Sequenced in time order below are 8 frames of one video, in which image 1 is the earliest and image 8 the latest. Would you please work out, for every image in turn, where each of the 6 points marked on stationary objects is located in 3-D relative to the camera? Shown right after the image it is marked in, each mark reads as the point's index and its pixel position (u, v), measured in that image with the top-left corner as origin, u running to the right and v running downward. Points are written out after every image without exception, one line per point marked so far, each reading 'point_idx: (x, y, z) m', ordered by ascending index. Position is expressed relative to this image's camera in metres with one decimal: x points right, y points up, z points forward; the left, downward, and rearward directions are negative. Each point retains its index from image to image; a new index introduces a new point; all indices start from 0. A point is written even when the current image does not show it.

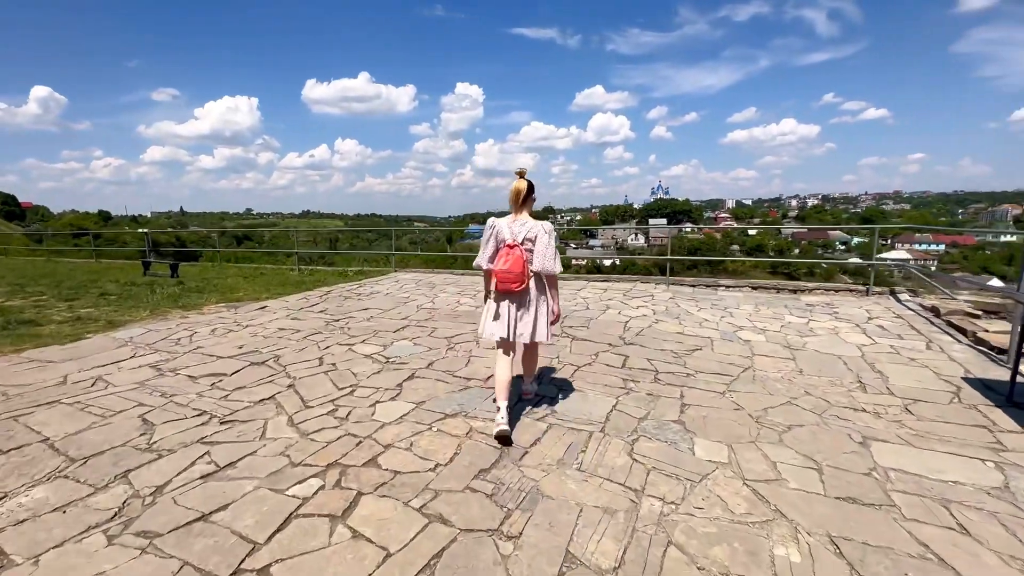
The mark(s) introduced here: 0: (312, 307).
0: (-2.6, -0.3, +6.1) m
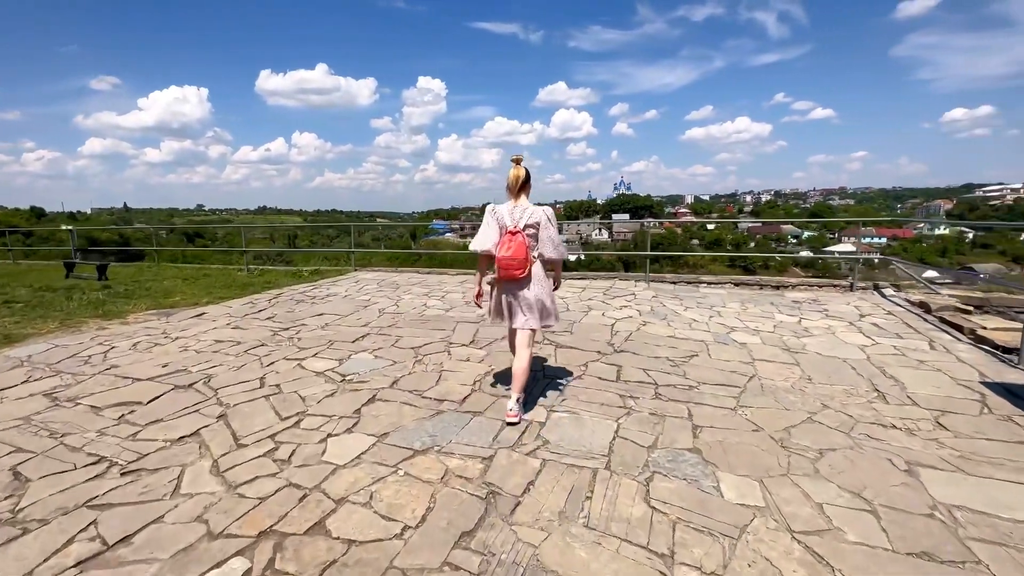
0: (-2.9, -0.3, +5.4) m
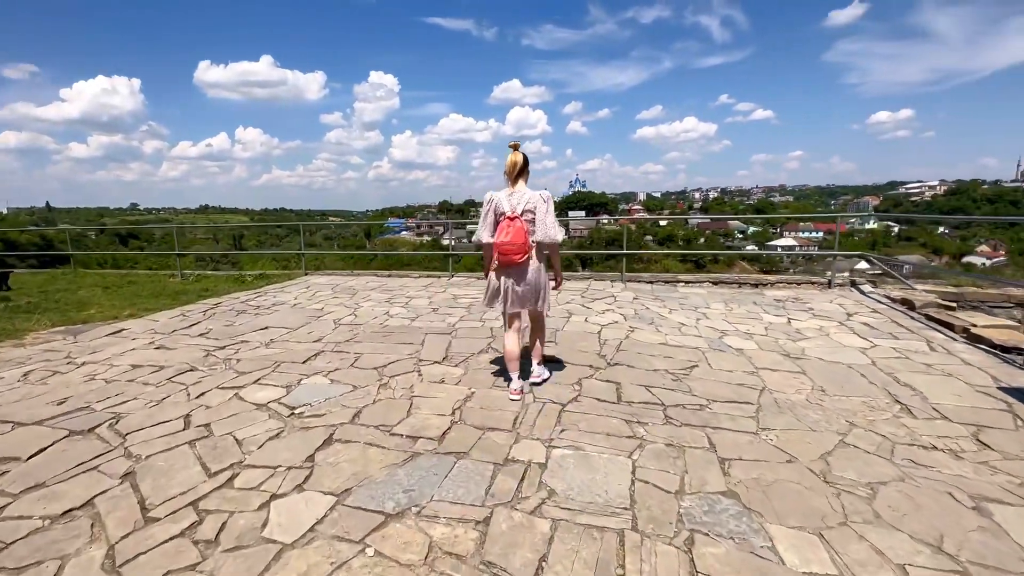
0: (-3.2, -0.4, +4.7) m
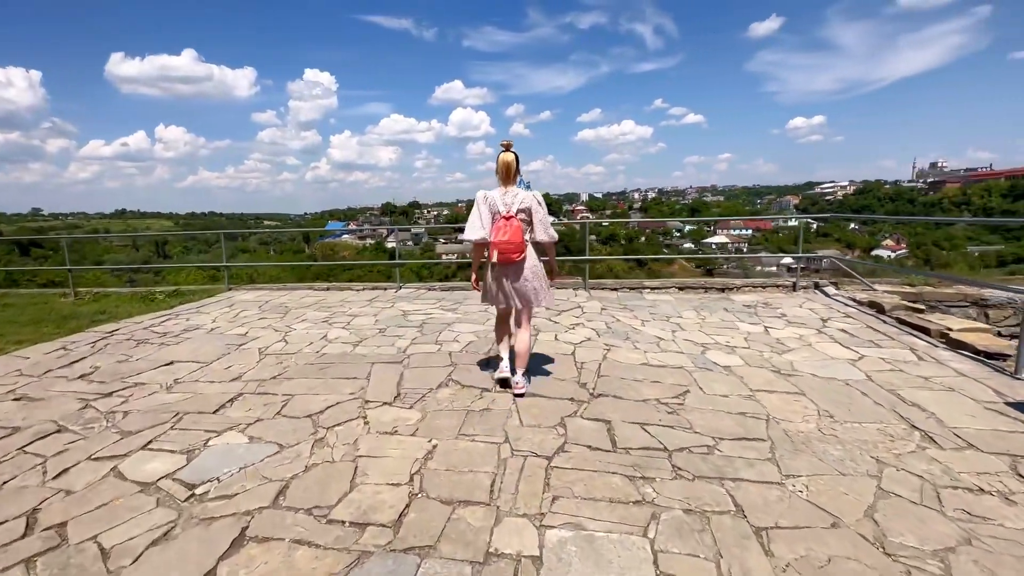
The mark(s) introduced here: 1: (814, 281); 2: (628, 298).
0: (-3.5, -0.6, +3.7) m
1: (+3.9, +0.1, +6.0) m
2: (+1.4, -0.1, +5.7) m
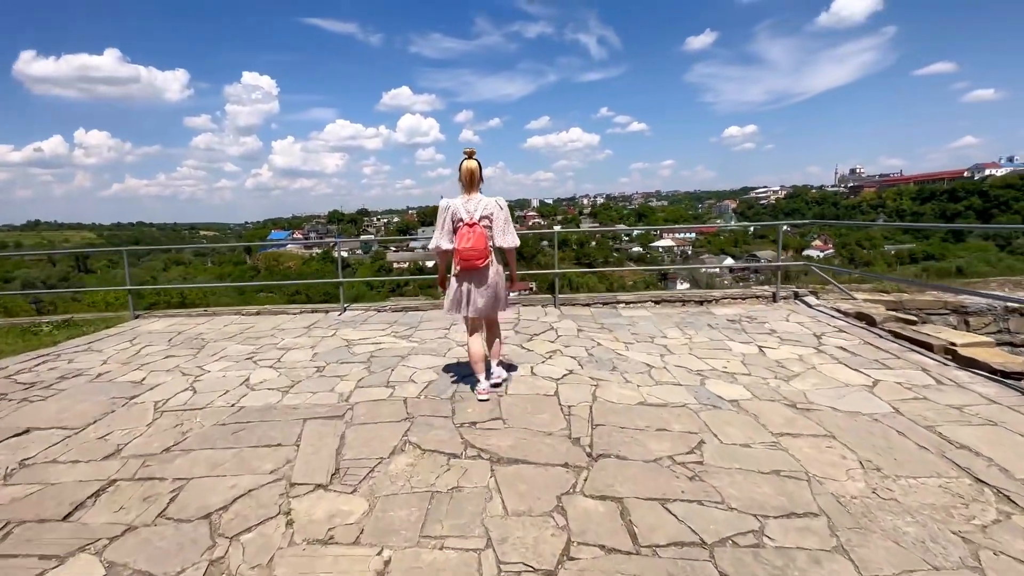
0: (-3.7, -0.9, +2.7) m
1: (+3.4, 0.0, +5.7) m
2: (+1.0, -0.3, +5.2) m
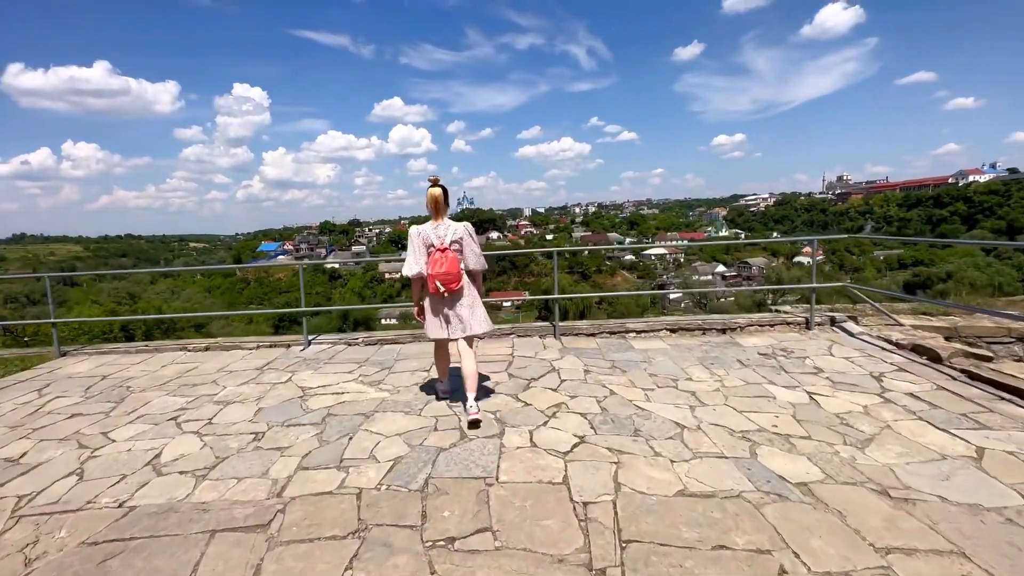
0: (-3.7, -1.2, +1.9) m
1: (+3.3, -0.3, +5.0) m
2: (+0.9, -0.6, +4.4) m
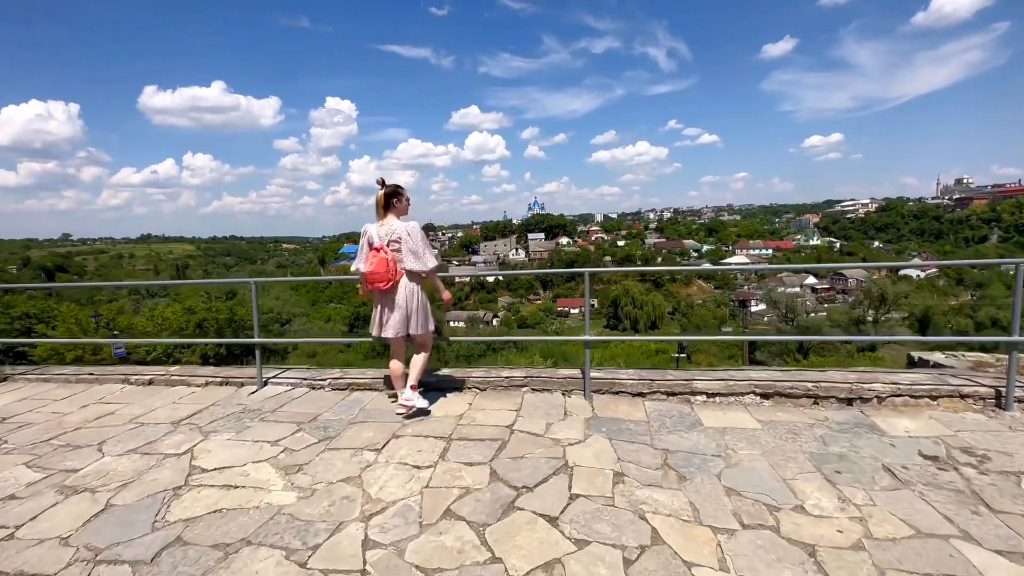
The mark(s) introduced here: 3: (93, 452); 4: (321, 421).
0: (-4.0, -1.3, +1.1) m
1: (+3.4, -0.6, +3.1) m
2: (+0.9, -0.8, +2.9) m
3: (-2.5, -1.0, +2.8) m
4: (-1.2, -0.9, +3.1) m
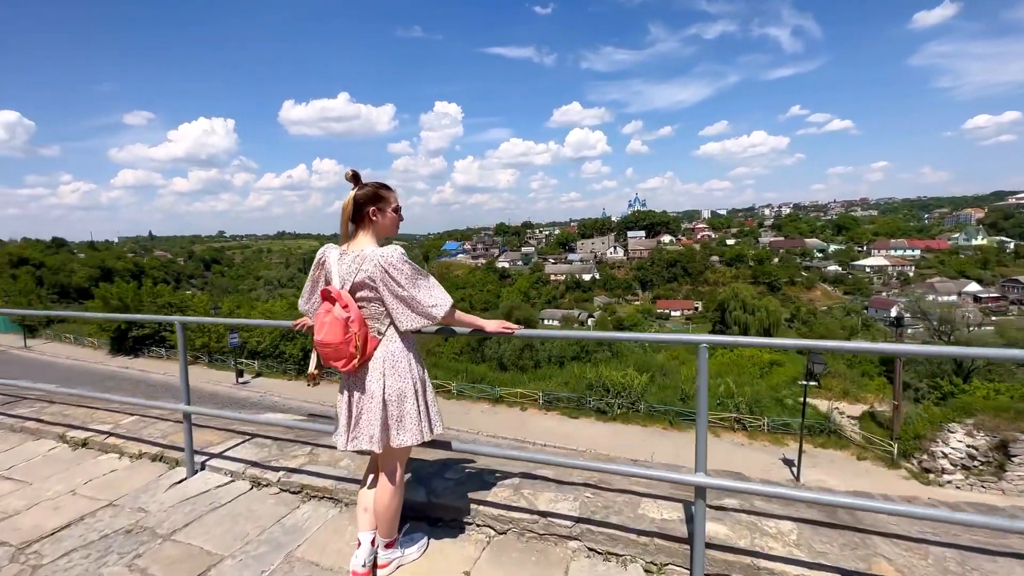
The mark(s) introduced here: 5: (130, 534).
0: (-4.3, -1.5, +0.4) m
1: (+3.4, -1.0, +0.8) m
2: (+1.0, -1.1, +1.1) m
3: (-2.4, -1.2, +1.7) m
4: (-1.1, -1.1, +1.8) m
5: (-1.7, -1.1, +2.1) m
